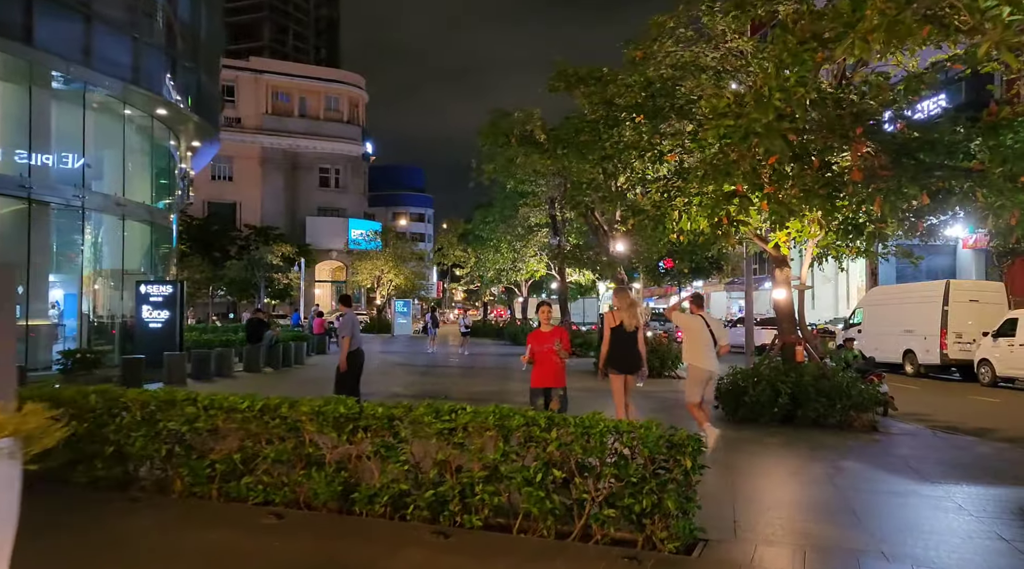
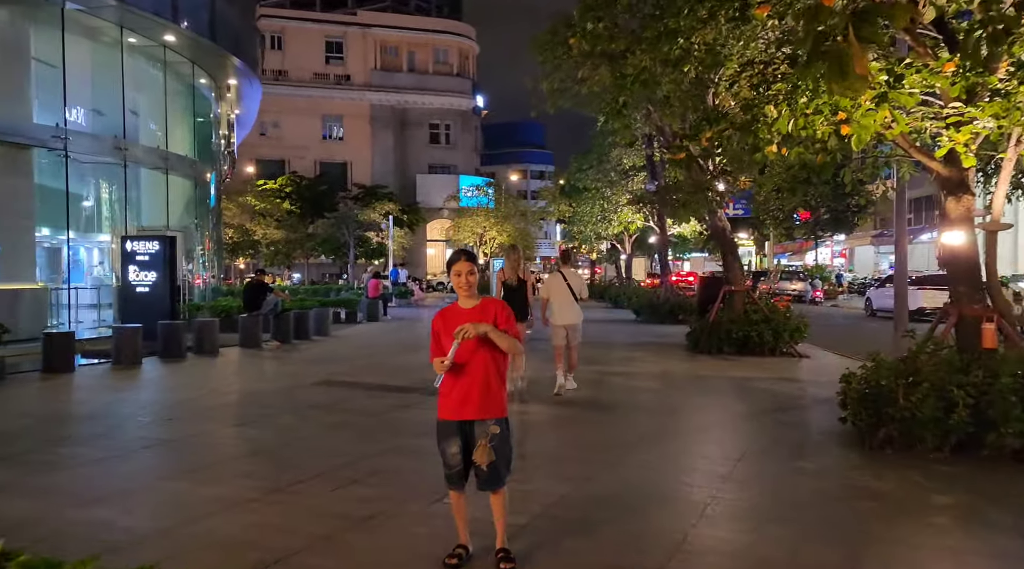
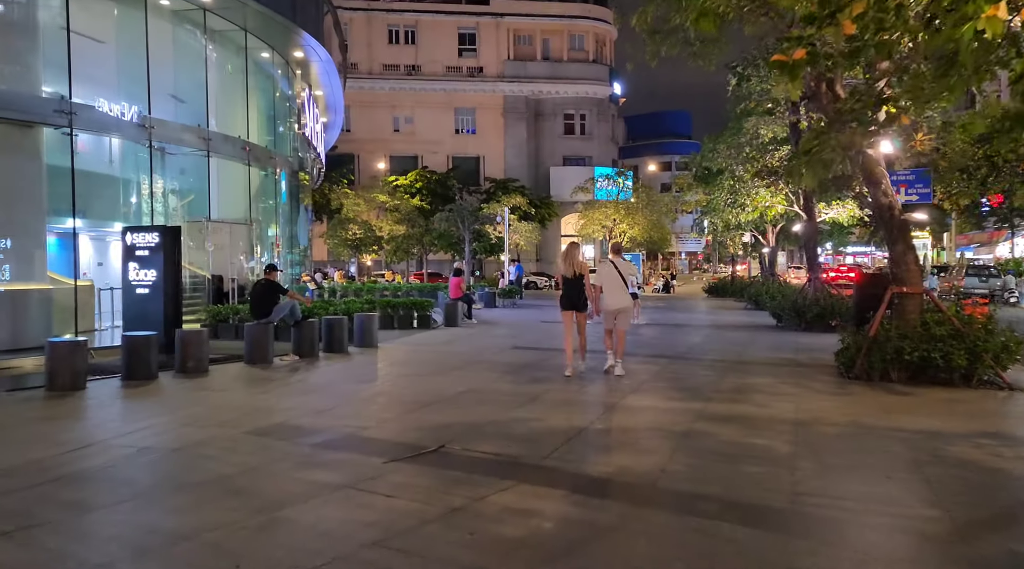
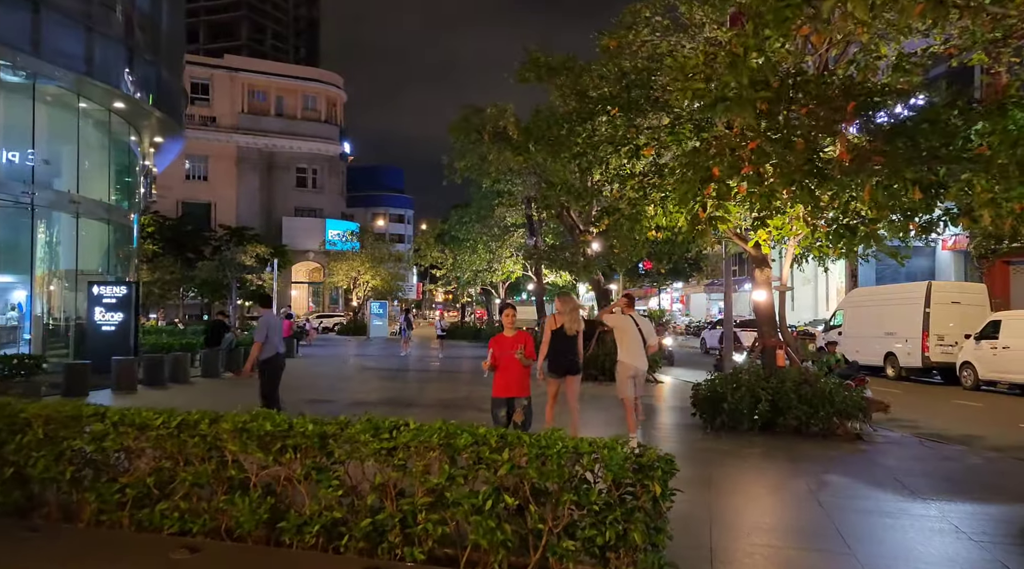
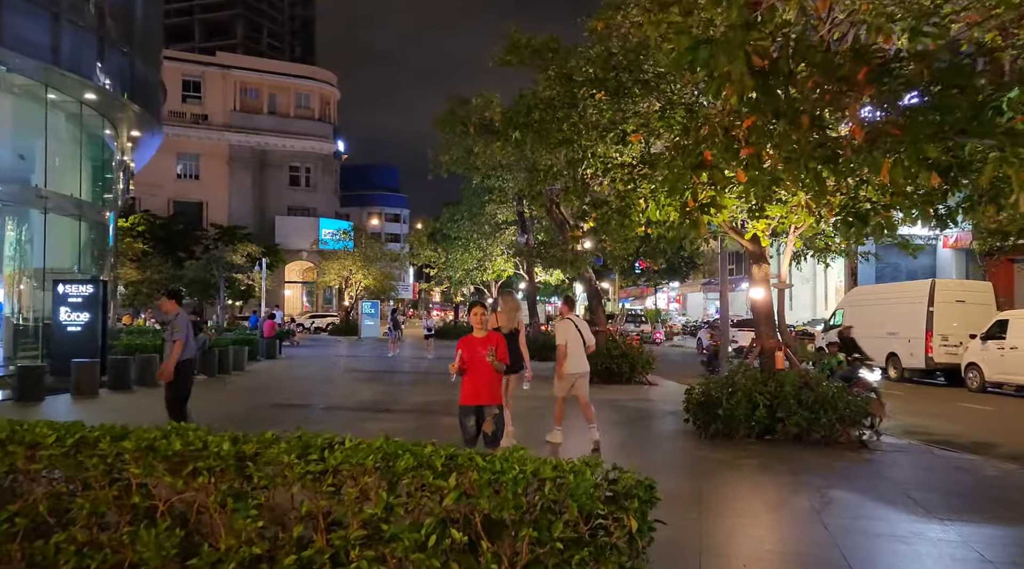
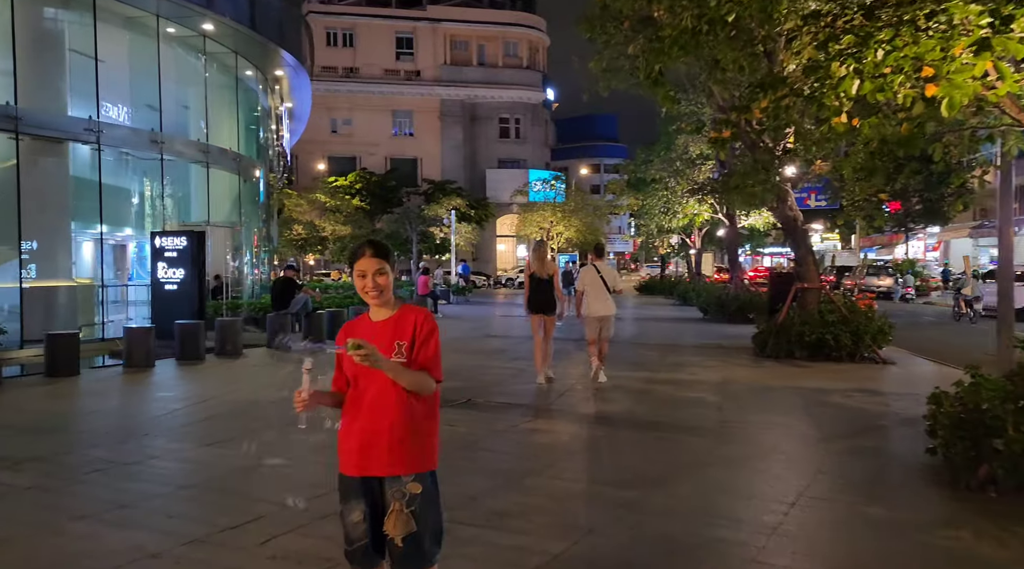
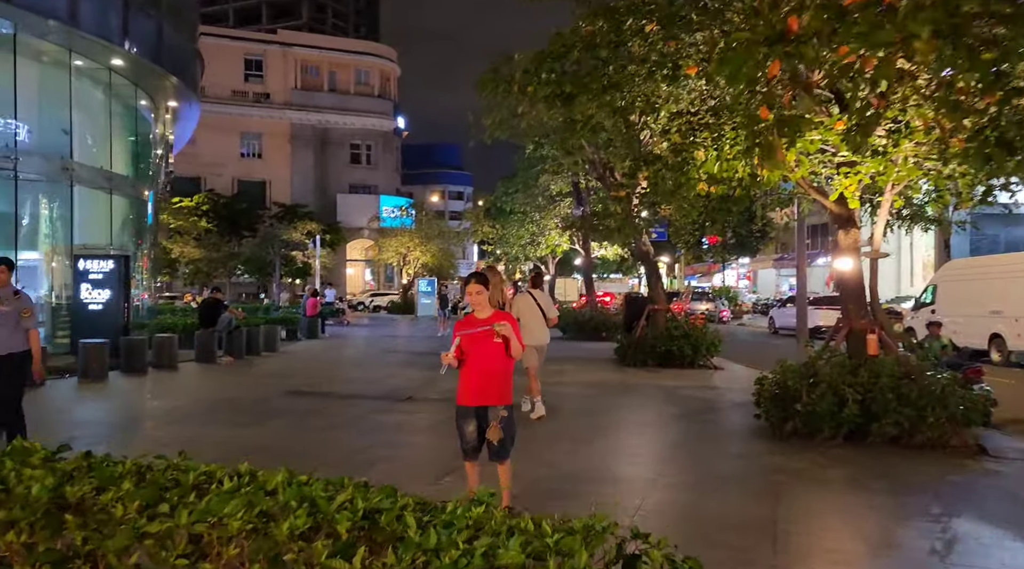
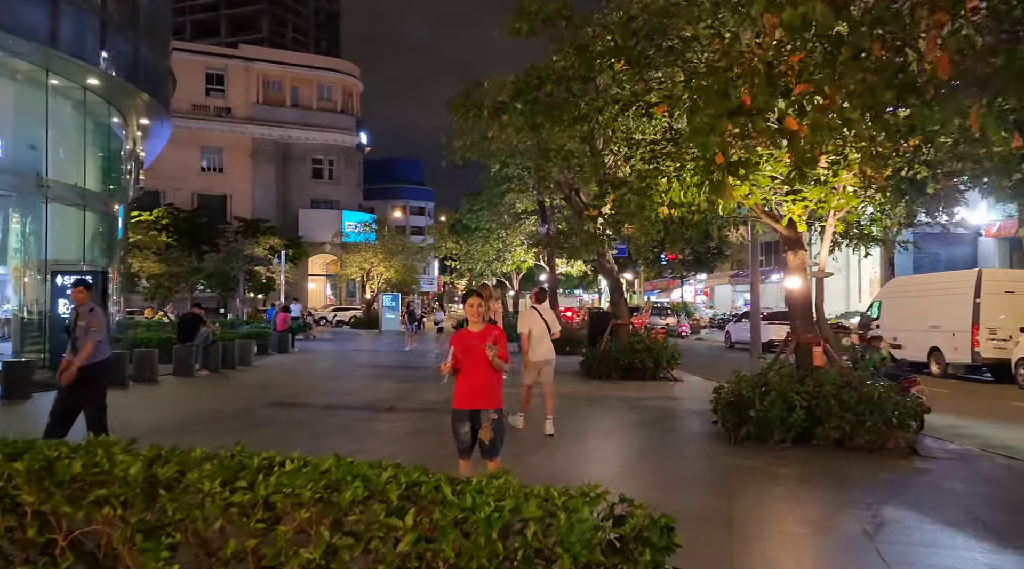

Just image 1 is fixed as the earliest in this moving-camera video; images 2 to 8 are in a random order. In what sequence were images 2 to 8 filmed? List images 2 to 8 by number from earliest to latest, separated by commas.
4, 5, 8, 7, 2, 6, 3
